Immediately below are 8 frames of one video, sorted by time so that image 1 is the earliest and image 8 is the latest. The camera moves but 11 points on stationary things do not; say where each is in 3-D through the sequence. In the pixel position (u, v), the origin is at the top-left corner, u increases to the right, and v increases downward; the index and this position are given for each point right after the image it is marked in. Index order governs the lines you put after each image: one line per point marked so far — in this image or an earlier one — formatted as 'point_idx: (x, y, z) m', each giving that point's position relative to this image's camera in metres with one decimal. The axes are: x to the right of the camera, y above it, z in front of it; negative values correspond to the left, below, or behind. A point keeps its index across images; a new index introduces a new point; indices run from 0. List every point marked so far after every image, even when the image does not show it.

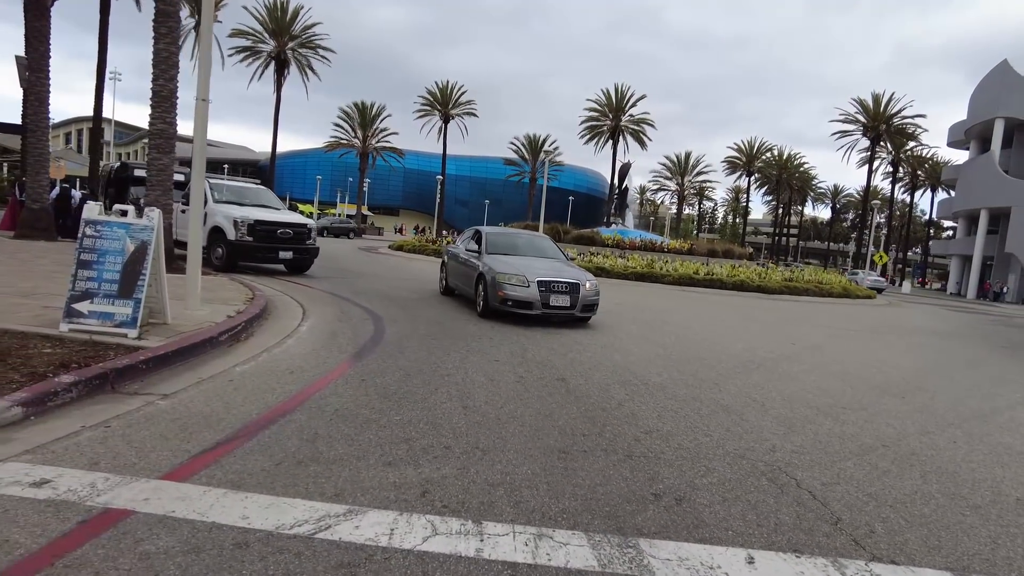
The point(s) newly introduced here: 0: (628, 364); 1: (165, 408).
0: (+1.5, -1.0, +8.4) m
1: (-2.7, -0.9, +5.1) m
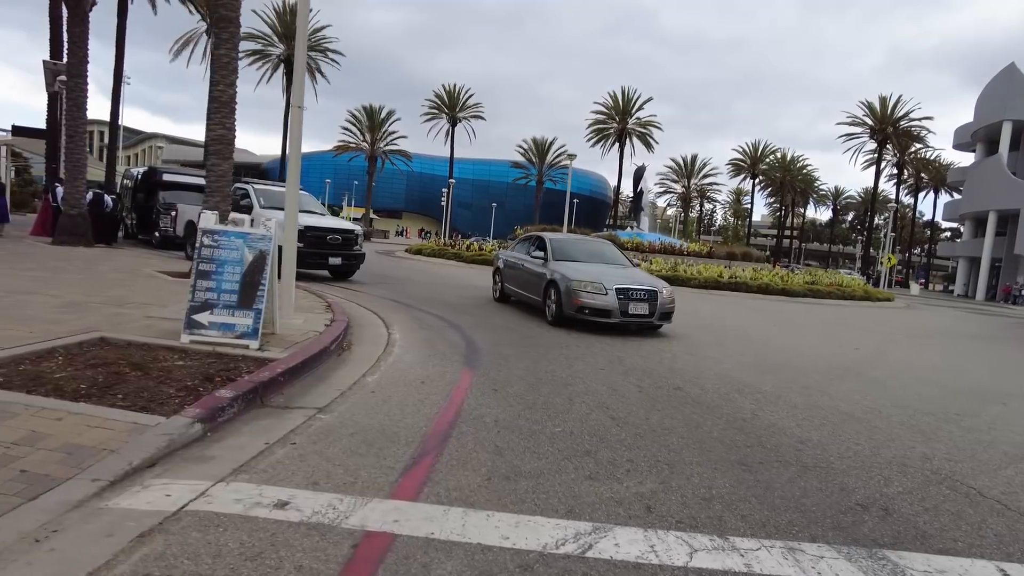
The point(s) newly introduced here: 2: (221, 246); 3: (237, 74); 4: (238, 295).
0: (+2.8, -1.1, +8.4) m
1: (-1.4, -1.0, +5.0) m
2: (-3.0, +0.4, +6.6) m
3: (-5.1, +4.0, +12.2) m
4: (-2.8, -0.1, +6.6) m
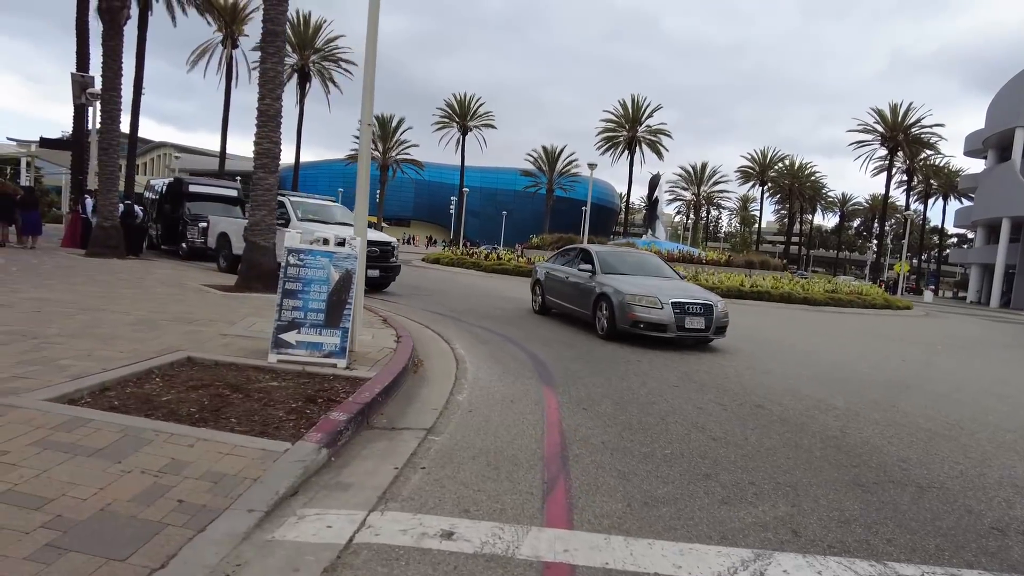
0: (+3.7, -1.3, +8.3) m
1: (-0.5, -1.2, +5.0) m
2: (-2.1, +0.2, +6.6) m
3: (-4.3, +3.8, +12.2) m
4: (-1.9, -0.3, +6.6) m
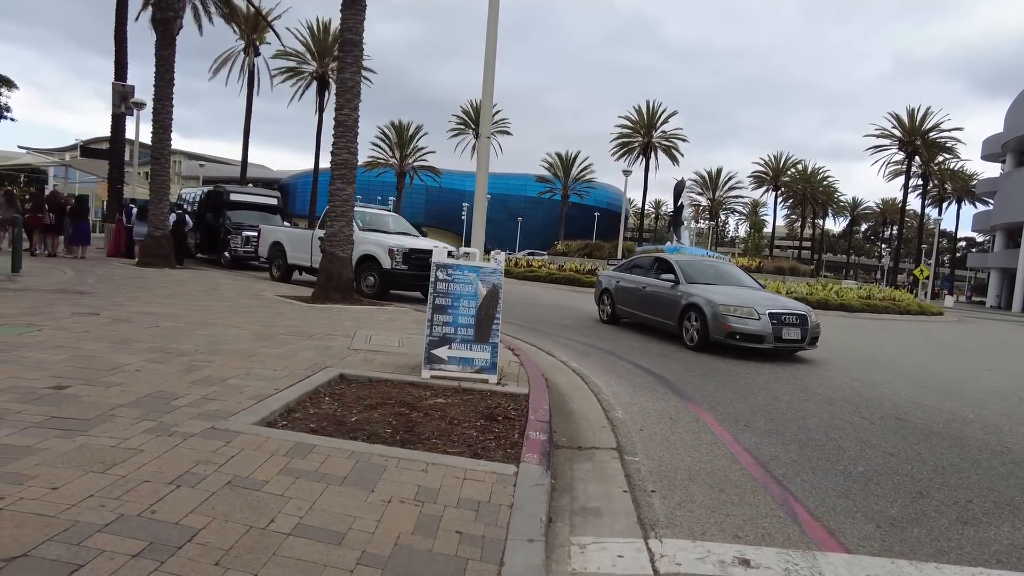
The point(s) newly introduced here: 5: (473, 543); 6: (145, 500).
0: (+5.2, -1.4, +8.3) m
1: (+1.1, -1.3, +4.9) m
2: (-0.6, +0.1, +6.5) m
3: (-2.8, +3.5, +12.1) m
4: (-0.4, -0.4, +6.5) m
5: (-0.2, -1.3, +3.4) m
6: (-1.8, -1.0, +3.2) m
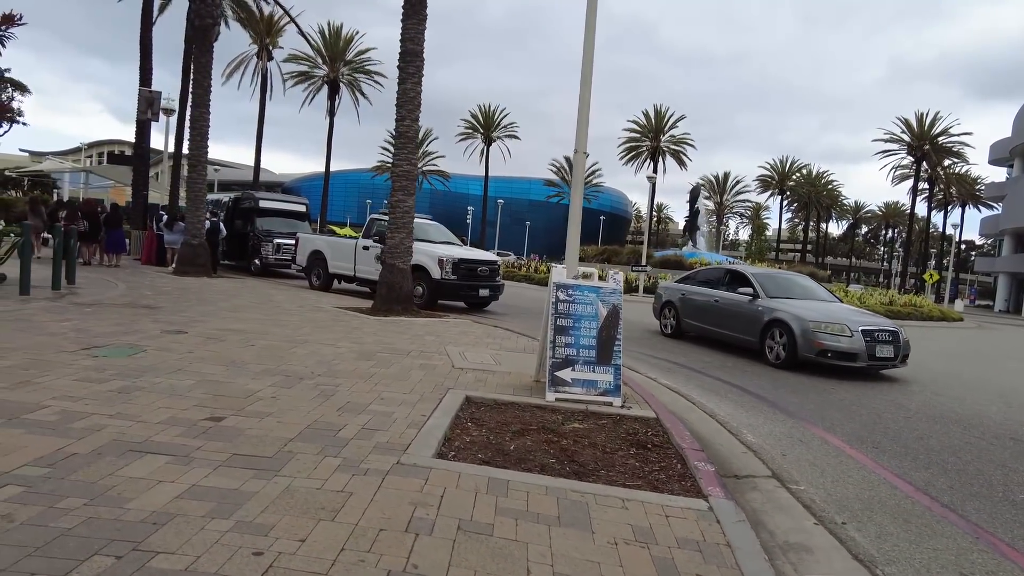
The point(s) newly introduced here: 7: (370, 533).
0: (+6.3, -1.6, +8.3) m
1: (+2.3, -1.5, +4.8) m
2: (+0.6, -0.1, +6.4) m
3: (-1.7, +3.3, +12.0) m
4: (+0.8, -0.6, +6.4) m
5: (+1.0, -1.5, +3.3) m
6: (-0.5, -1.2, +3.1) m
7: (-0.7, -1.2, +3.2) m
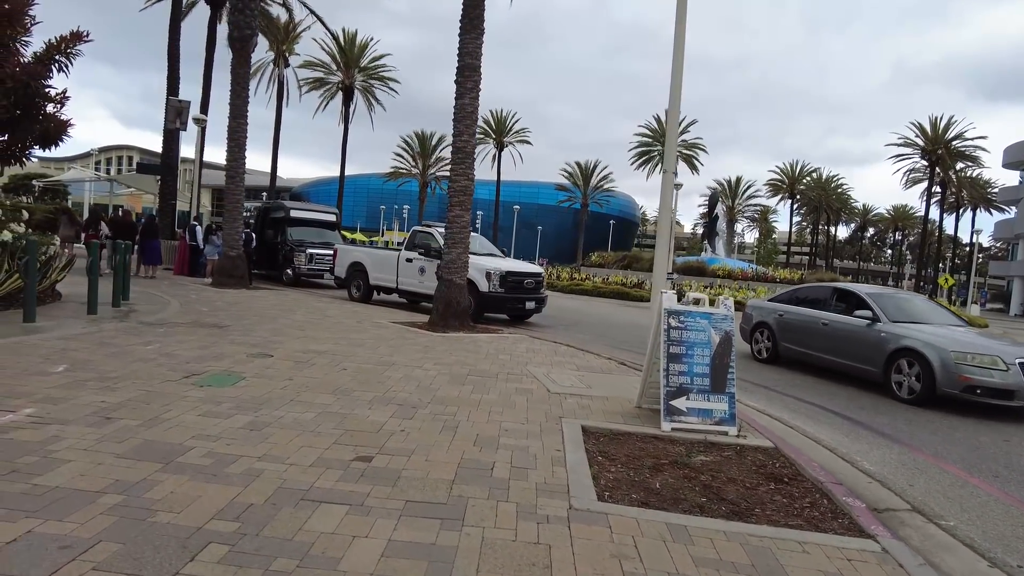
0: (+7.4, -1.9, +8.2) m
1: (+3.4, -1.8, +4.7) m
2: (+1.7, -0.4, +6.3) m
3: (-0.7, +3.1, +11.9) m
4: (+1.9, -0.9, +6.3) m
5: (+2.1, -1.8, +3.2) m
6: (+0.6, -1.5, +3.0) m
7: (+0.4, -1.5, +3.1) m
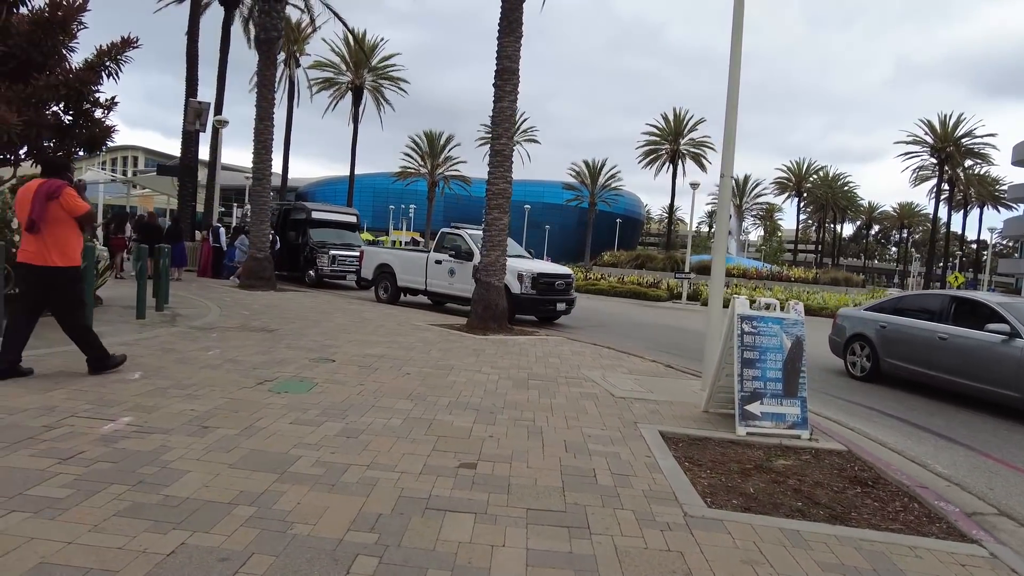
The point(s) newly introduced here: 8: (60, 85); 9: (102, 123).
0: (+8.2, -1.9, +8.3) m
1: (+4.1, -1.8, +4.8) m
2: (+2.5, -0.4, +6.4) m
3: (0.0, +3.0, +11.9) m
4: (+2.6, -0.9, +6.3) m
5: (+2.9, -1.8, +3.2) m
6: (+1.3, -1.6, +3.0) m
7: (+1.1, -1.5, +3.2) m
8: (-6.3, +2.8, +9.0) m
9: (-6.3, +2.5, +9.9) m
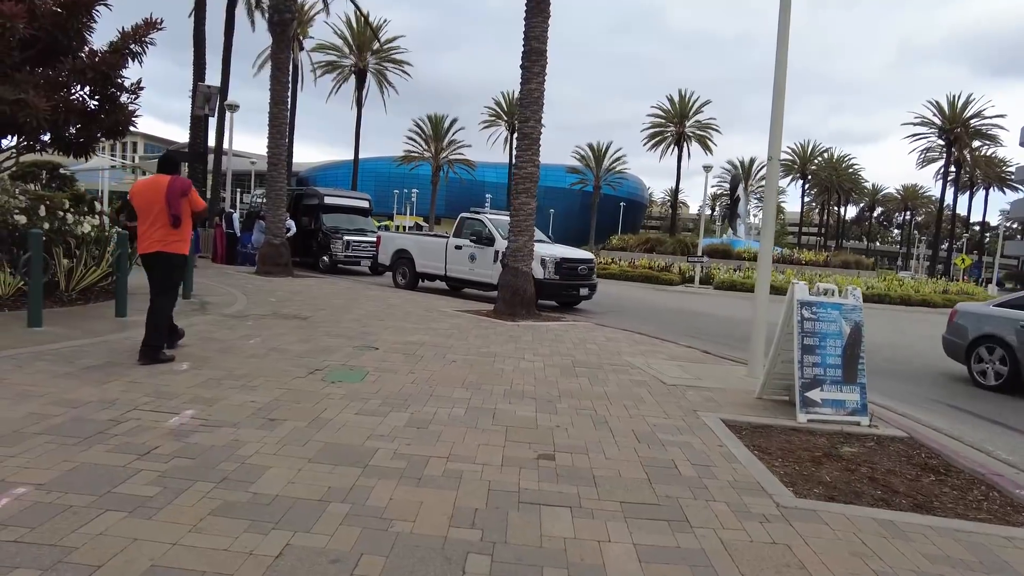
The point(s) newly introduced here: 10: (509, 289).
0: (+8.7, -1.6, +8.2) m
1: (+4.7, -1.7, +4.7) m
2: (+3.0, -0.3, +6.3) m
3: (+0.5, +3.3, +11.7) m
4: (+3.2, -0.8, +6.2) m
5: (+3.5, -1.8, +3.2) m
6: (+1.9, -1.5, +3.0) m
7: (+1.7, -1.5, +3.1) m
8: (-5.8, +3.0, +8.8) m
9: (-5.8, +2.7, +9.7) m
10: (0.0, 0.0, +11.7) m
